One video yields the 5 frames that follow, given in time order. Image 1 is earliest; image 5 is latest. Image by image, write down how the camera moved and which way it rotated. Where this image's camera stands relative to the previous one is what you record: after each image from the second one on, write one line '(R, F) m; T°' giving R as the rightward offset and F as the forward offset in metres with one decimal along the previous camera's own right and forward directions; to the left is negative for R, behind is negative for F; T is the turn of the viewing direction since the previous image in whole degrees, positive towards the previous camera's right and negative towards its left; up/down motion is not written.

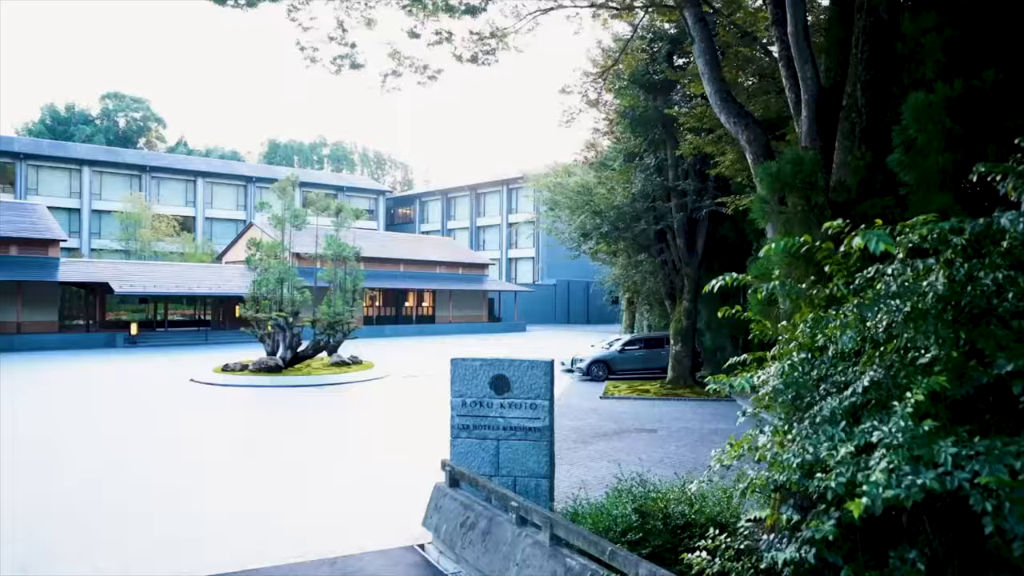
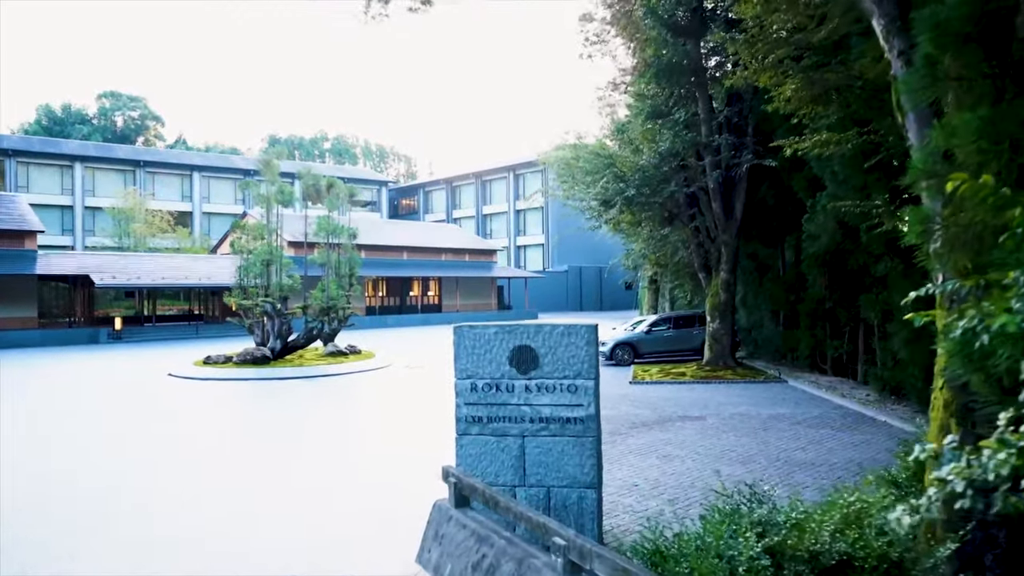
(-0.1, +2.2) m; -1°
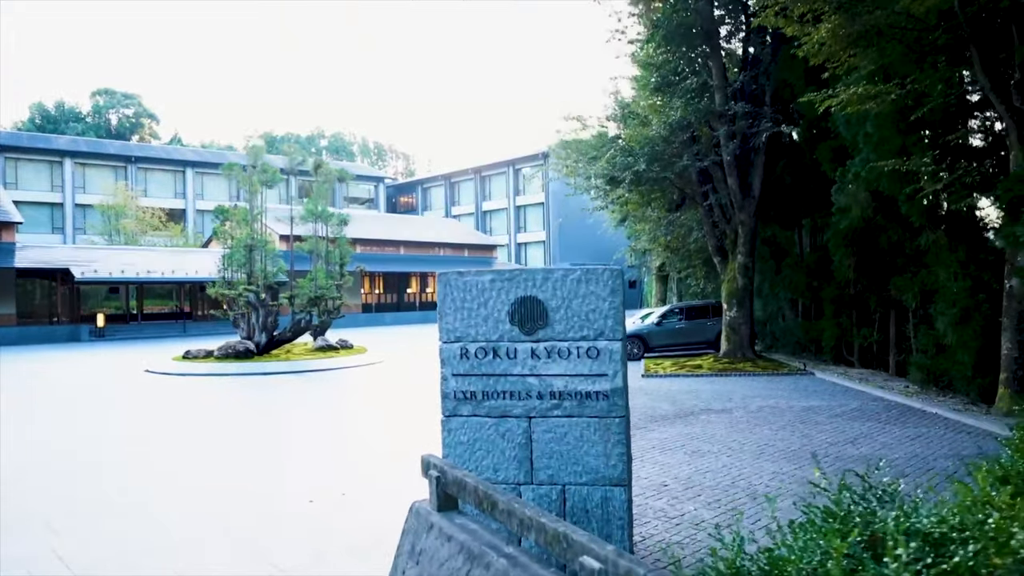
(0.0, +1.3) m; 0°
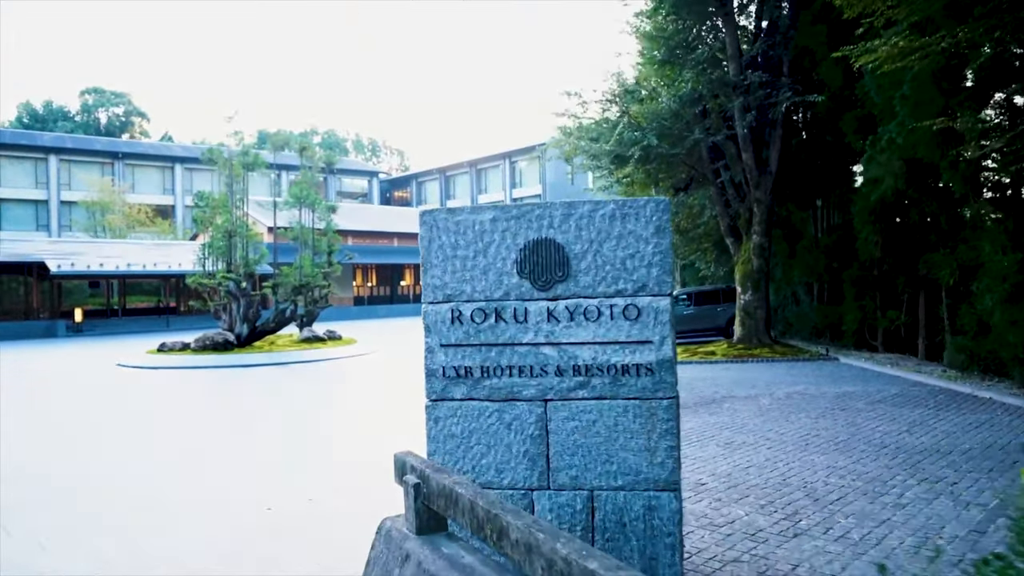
(0.0, +1.1) m; 0°
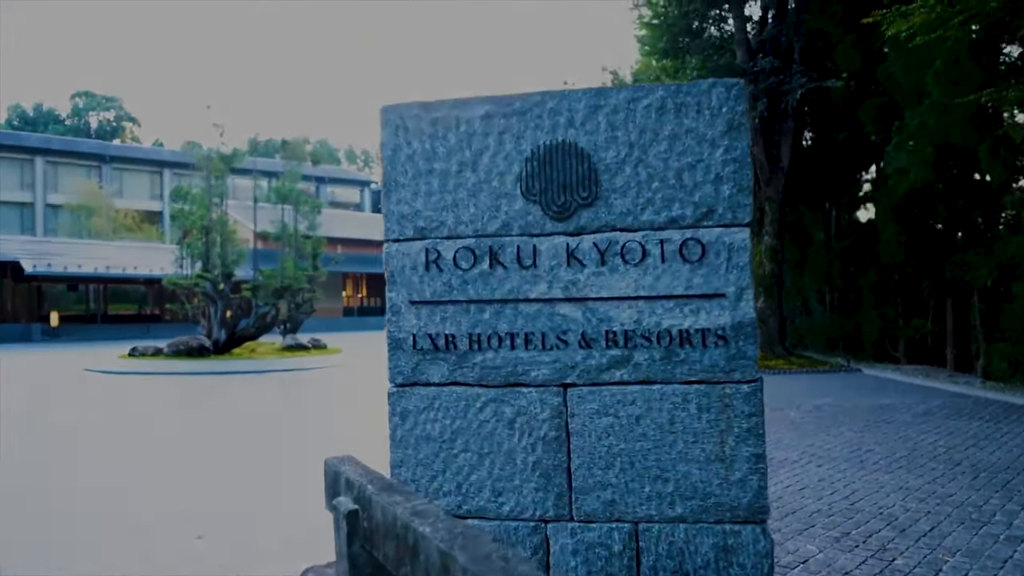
(0.0, +1.0) m; 0°
